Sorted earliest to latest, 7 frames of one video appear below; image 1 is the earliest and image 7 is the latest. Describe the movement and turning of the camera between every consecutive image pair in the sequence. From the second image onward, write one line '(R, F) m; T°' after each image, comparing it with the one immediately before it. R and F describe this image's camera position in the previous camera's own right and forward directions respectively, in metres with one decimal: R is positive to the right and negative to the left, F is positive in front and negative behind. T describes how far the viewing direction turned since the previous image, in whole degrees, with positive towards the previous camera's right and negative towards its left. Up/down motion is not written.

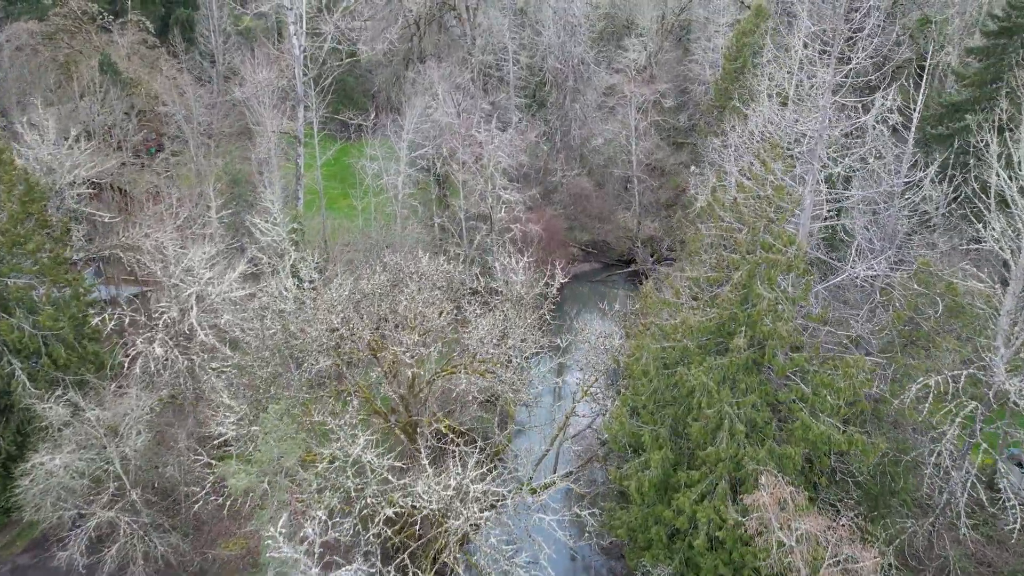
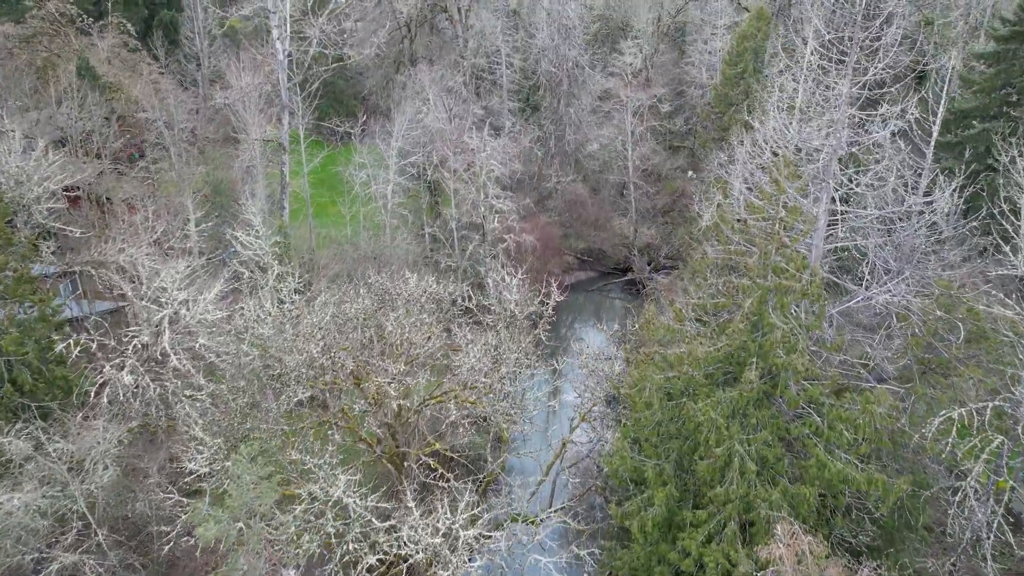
(0.0, +0.8) m; 0°
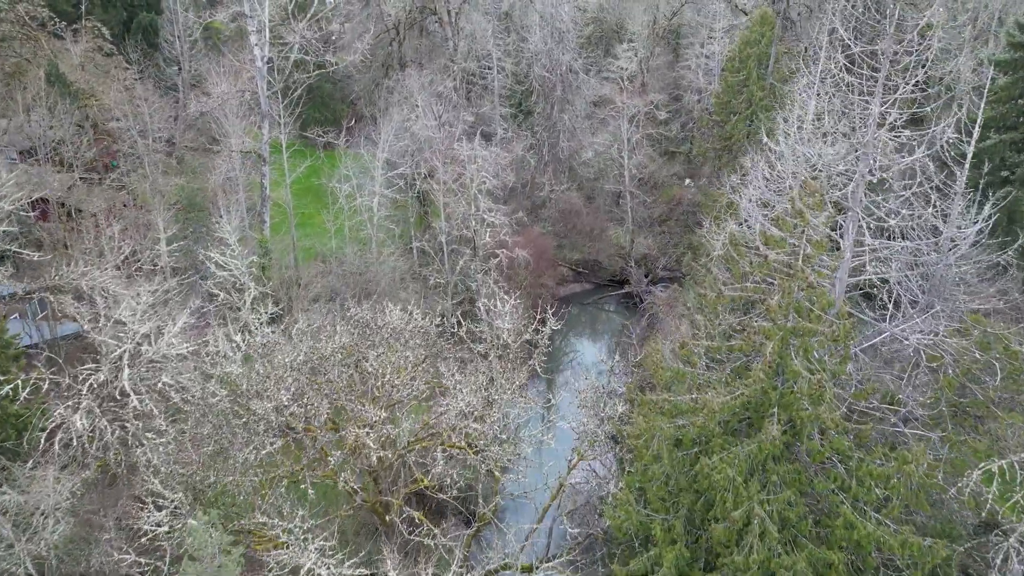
(0.0, +1.1) m; +1°
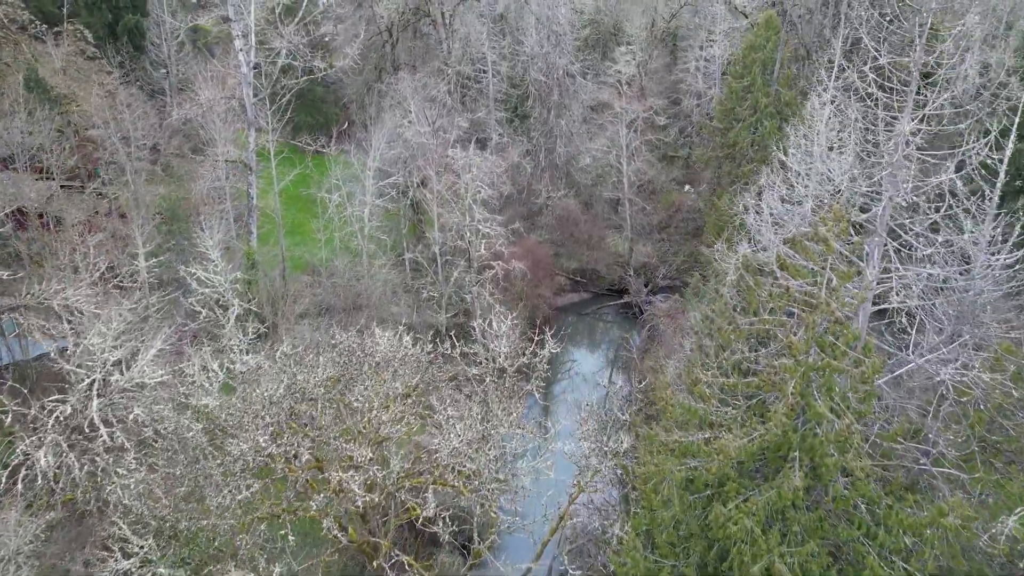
(0.0, +0.7) m; 0°
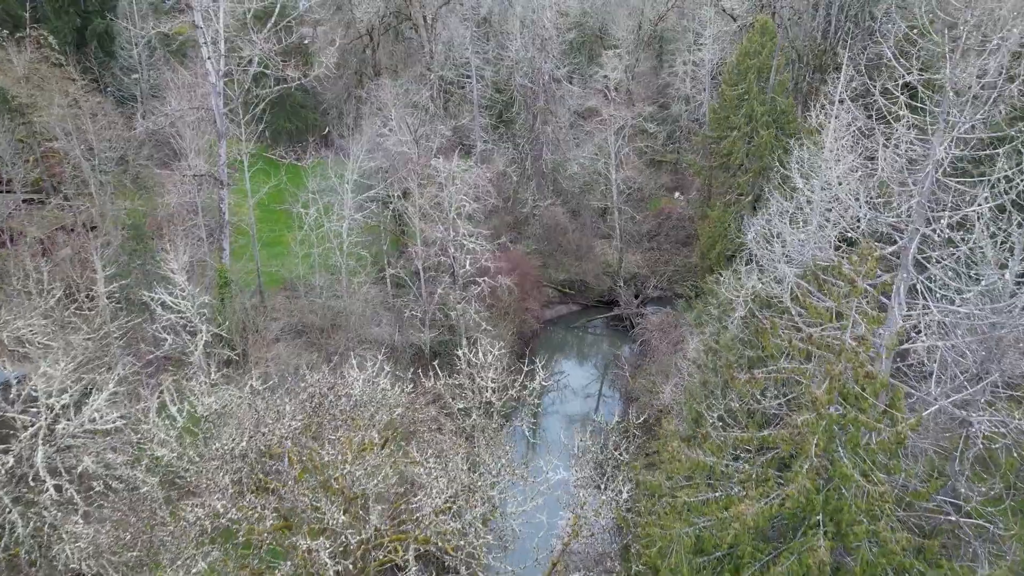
(0.0, +0.9) m; +1°
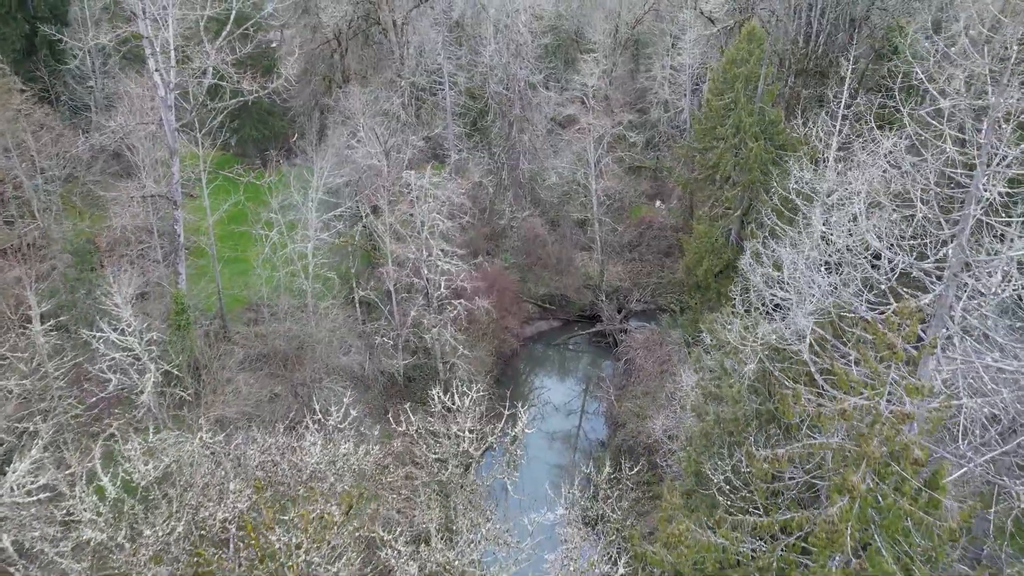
(0.0, +1.1) m; +2°
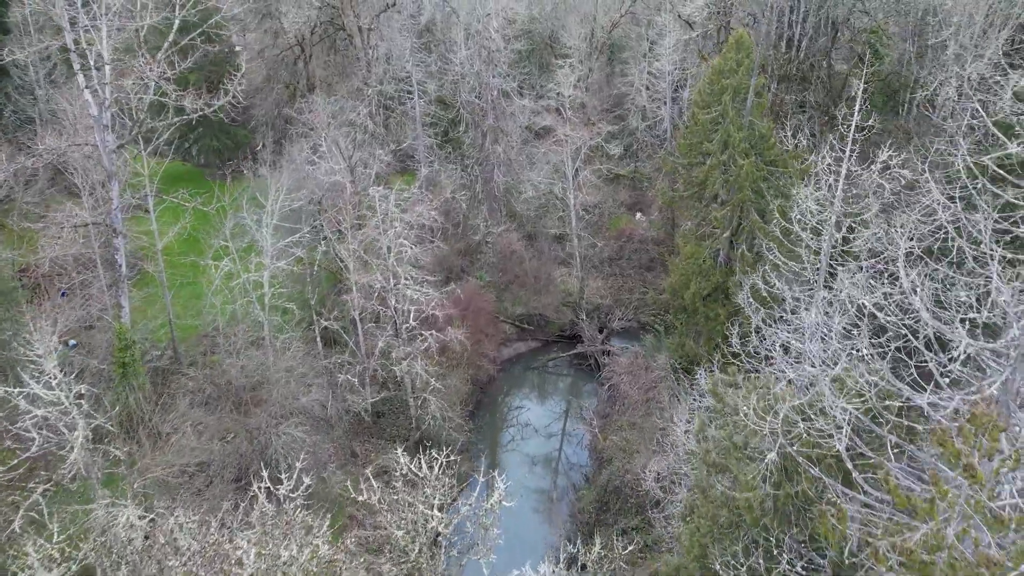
(+0.1, +1.3) m; +2°
